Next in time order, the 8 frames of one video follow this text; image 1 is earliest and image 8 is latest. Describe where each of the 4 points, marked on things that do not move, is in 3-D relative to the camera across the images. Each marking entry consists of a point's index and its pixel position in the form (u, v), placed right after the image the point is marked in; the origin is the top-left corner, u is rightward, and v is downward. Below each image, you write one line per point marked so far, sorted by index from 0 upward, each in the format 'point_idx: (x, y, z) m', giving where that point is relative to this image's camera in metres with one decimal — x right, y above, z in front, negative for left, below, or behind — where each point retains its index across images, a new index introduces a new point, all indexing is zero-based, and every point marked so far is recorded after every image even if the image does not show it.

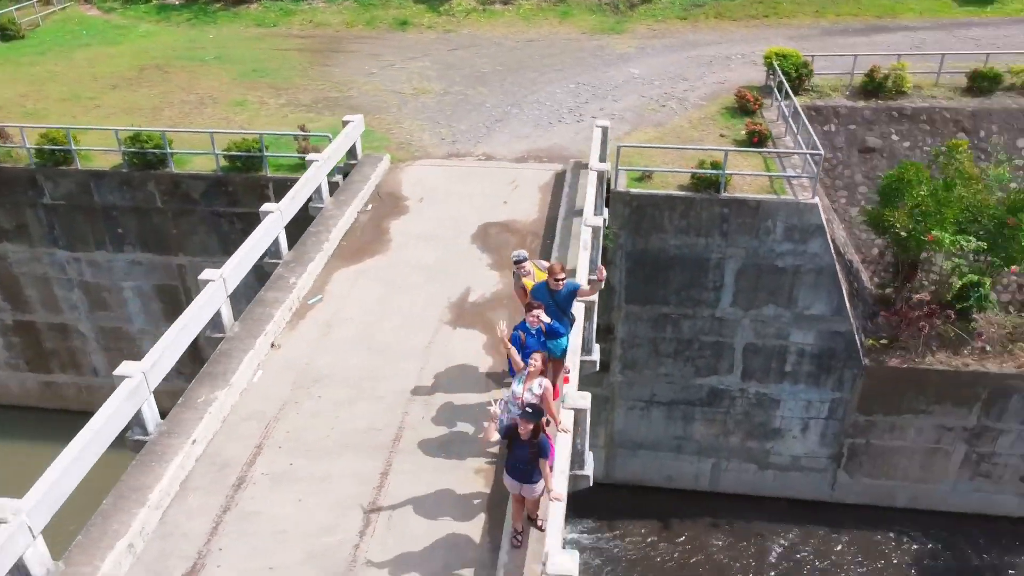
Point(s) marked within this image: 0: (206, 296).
0: (-3.2, -0.1, +8.5) m
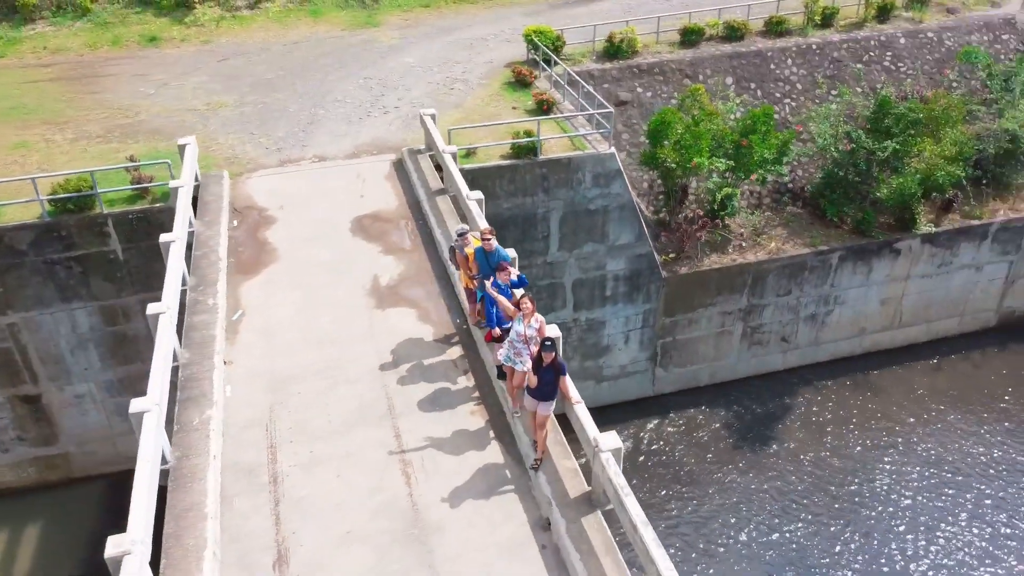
0: (-3.8, -0.4, +8.9) m
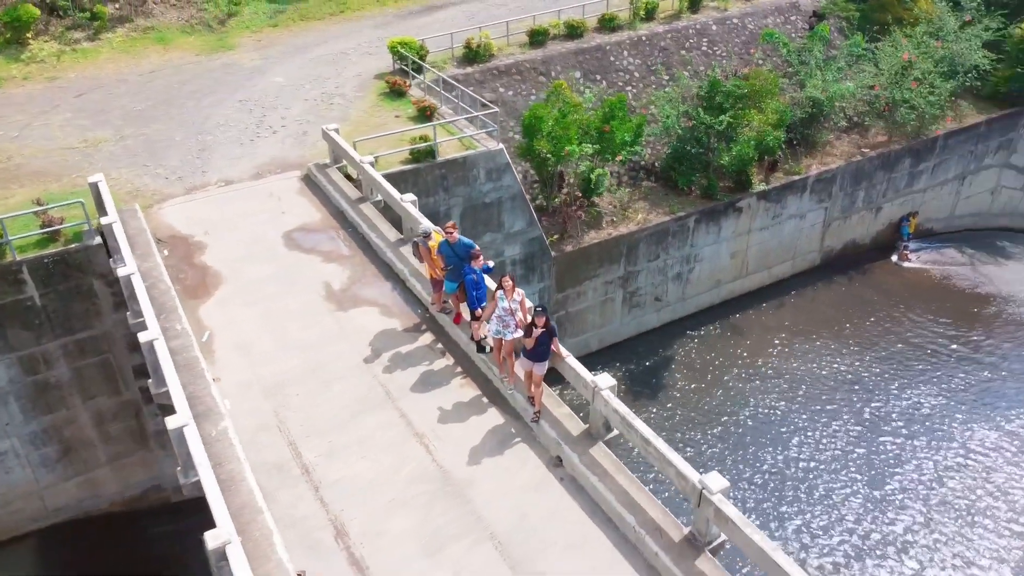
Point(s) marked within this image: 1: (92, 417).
0: (-4.0, -0.7, +9.3) m
1: (-7.4, -2.3, +14.4) m
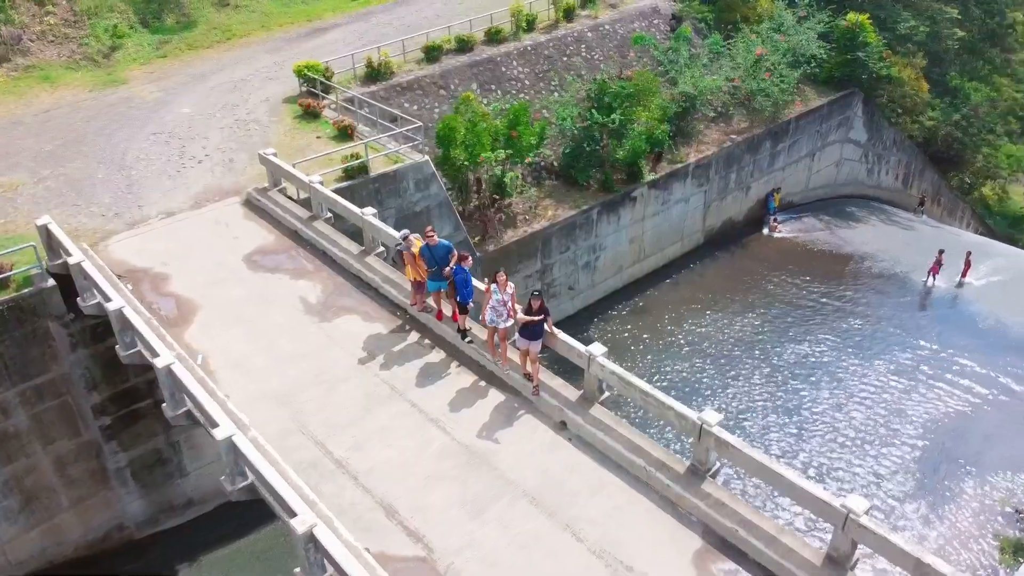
0: (-3.9, -1.0, +9.7) m
1: (-8.0, -3.0, +14.3) m
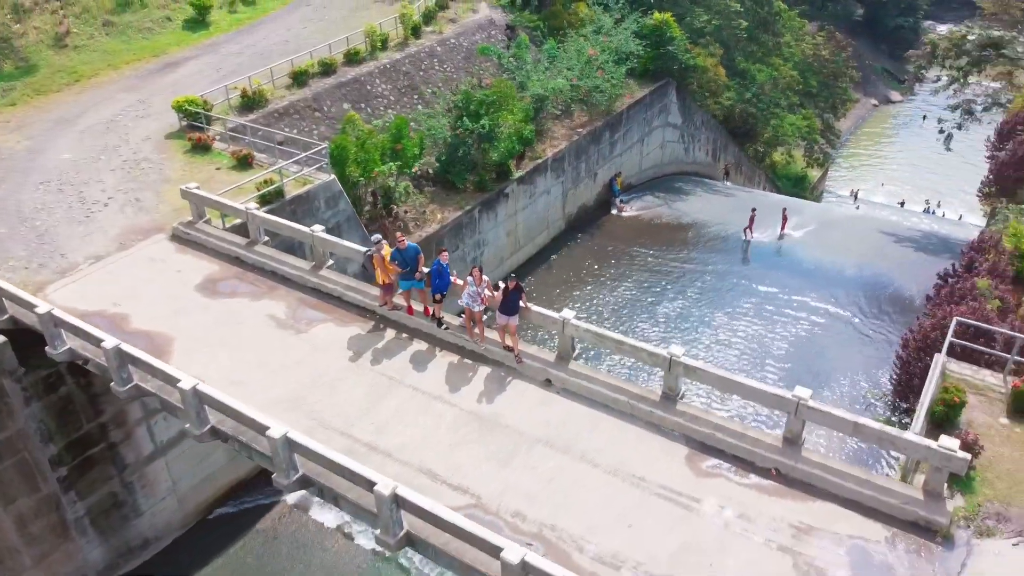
0: (-3.9, -1.3, +10.5) m
1: (-8.6, -4.0, +14.0) m
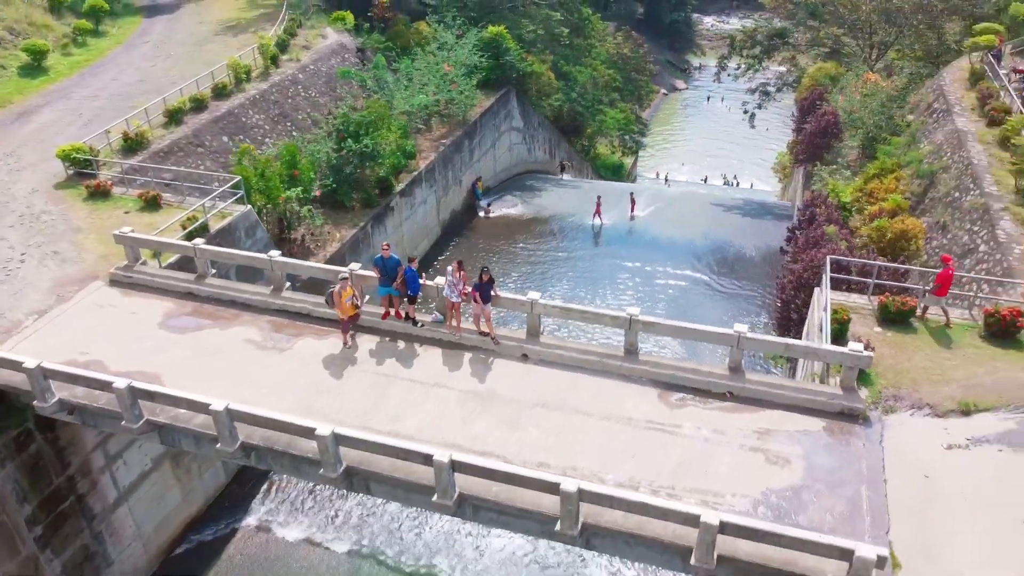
0: (-3.8, -1.7, +11.4) m
1: (-8.7, -5.1, +13.8) m
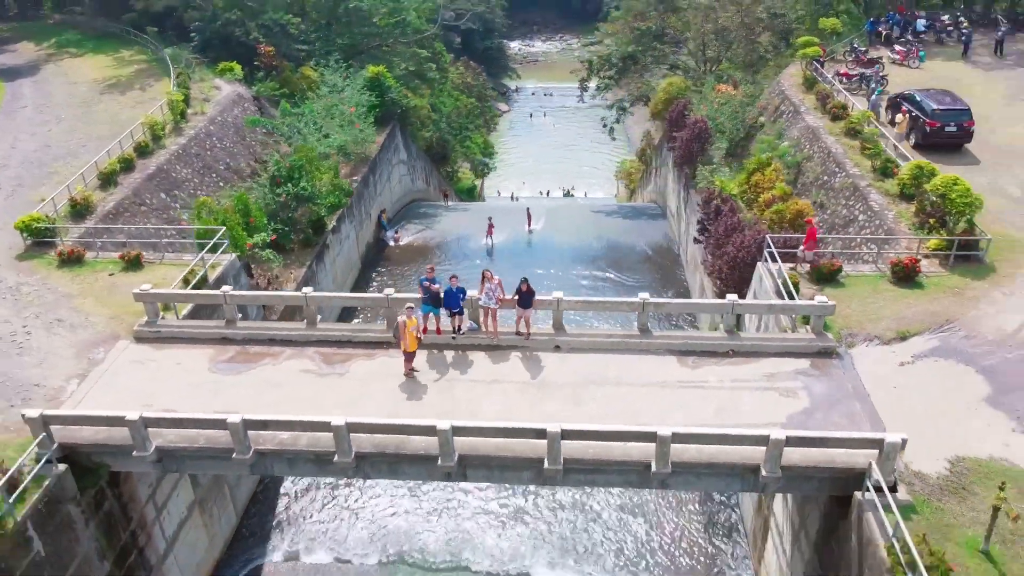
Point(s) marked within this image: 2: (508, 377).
0: (-2.4, -2.1, +12.8) m
1: (-7.2, -6.2, +14.1) m
2: (-0.1, -1.7, +15.2) m
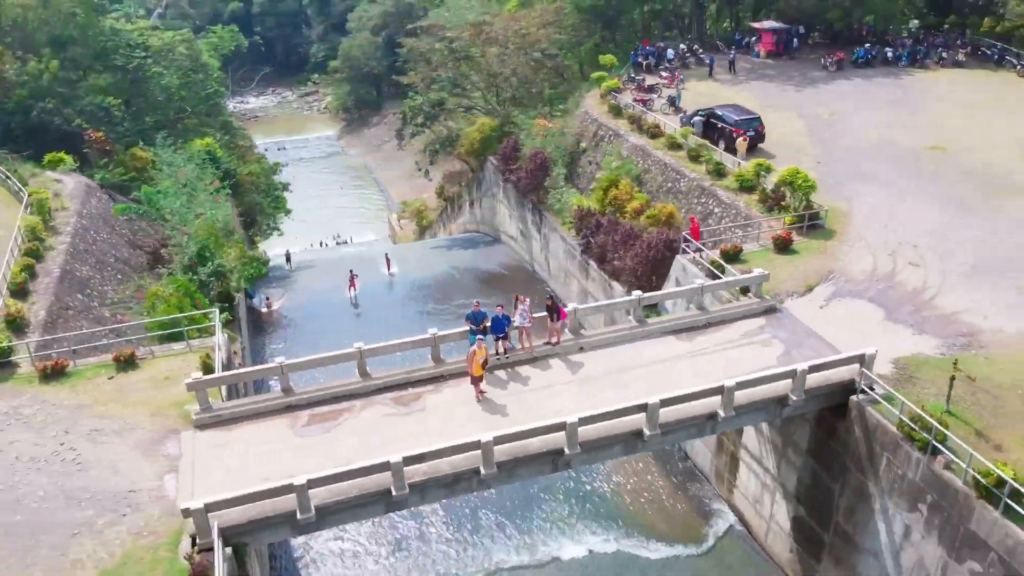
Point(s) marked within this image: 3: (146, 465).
0: (-0.3, -2.7, +15.0) m
1: (-4.3, -7.7, +14.5) m
2: (+1.1, -2.0, +18.0) m
3: (-7.1, -3.4, +15.7) m
